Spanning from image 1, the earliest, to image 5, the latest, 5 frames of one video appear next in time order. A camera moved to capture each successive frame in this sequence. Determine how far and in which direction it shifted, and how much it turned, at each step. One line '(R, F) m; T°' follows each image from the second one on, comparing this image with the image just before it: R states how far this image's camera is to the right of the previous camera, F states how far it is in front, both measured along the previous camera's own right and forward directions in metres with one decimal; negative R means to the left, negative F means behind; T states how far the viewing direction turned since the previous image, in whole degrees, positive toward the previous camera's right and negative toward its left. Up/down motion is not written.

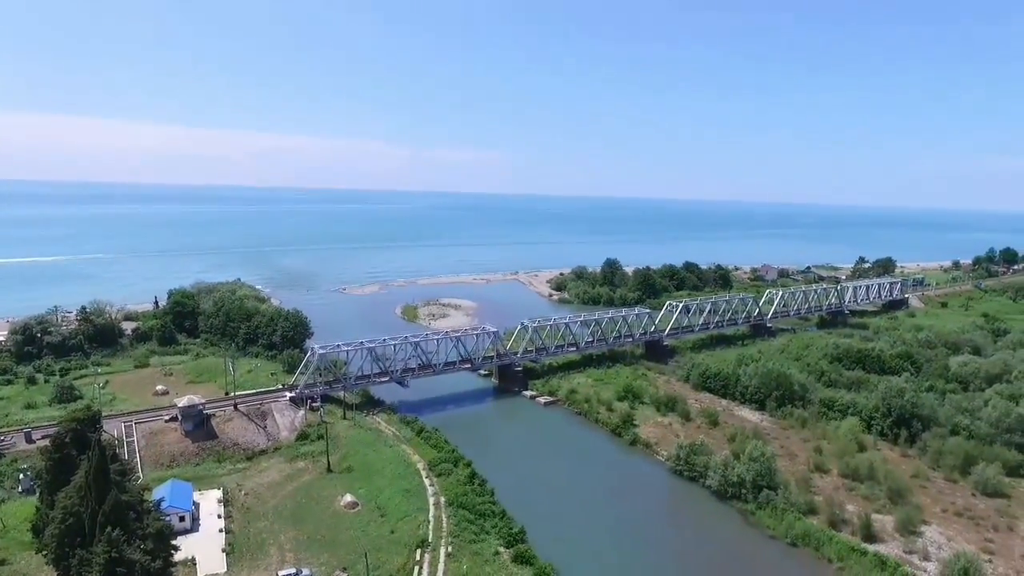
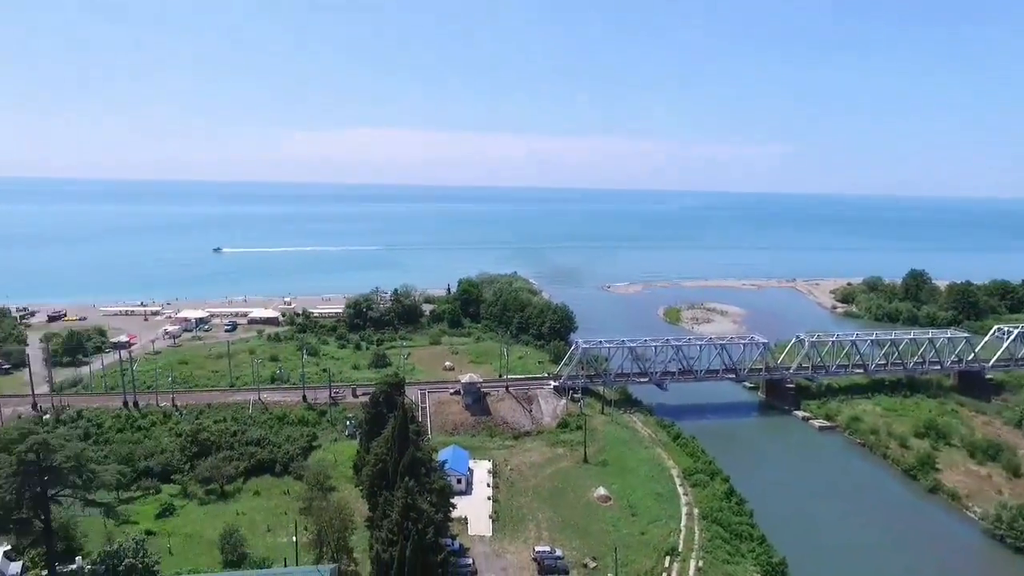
(0.0, -0.1) m; -24°
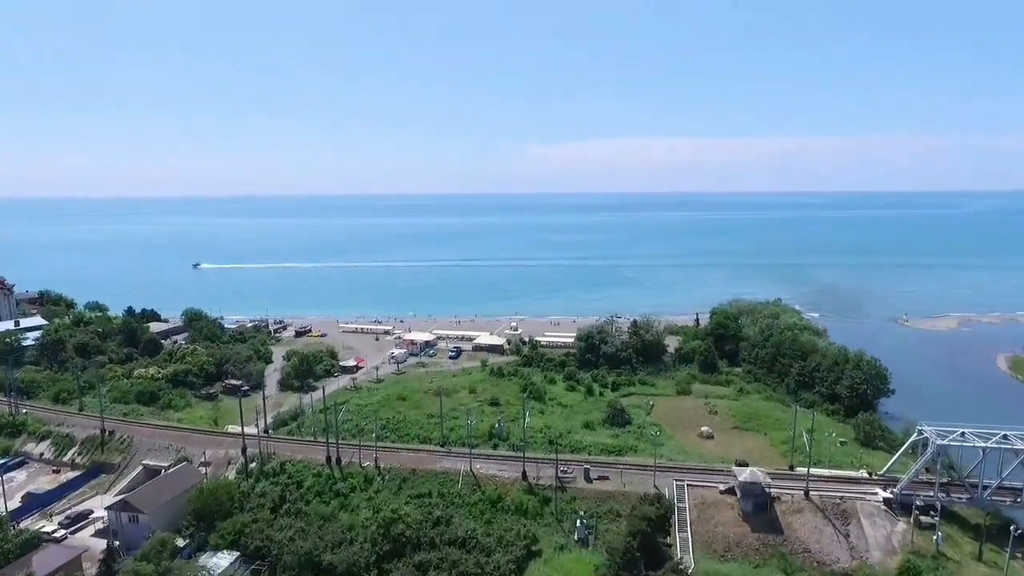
(-2.3, +7.3) m; -21°
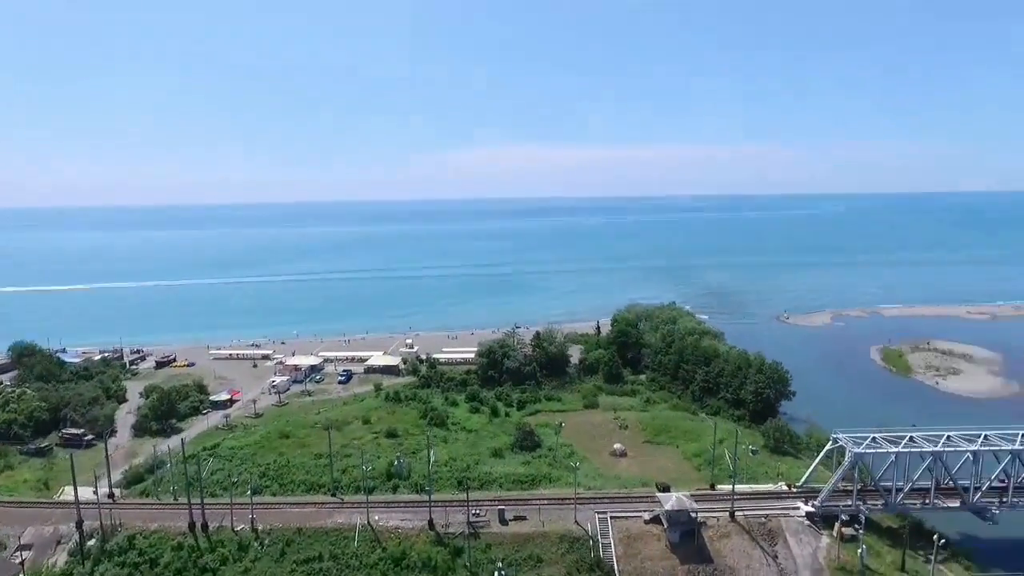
(-0.2, +2.4) m; +10°
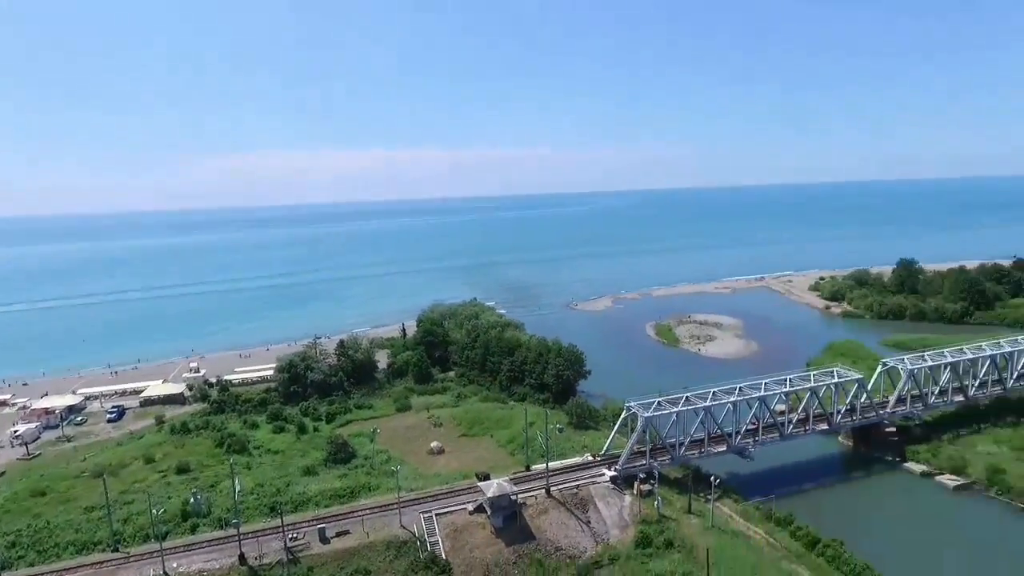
(-0.3, +0.1) m; +18°
